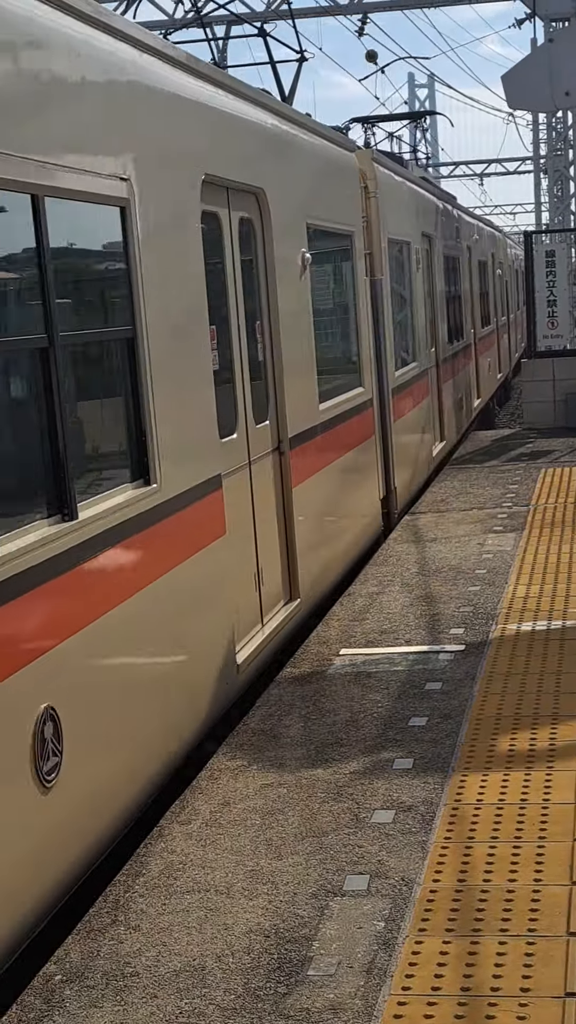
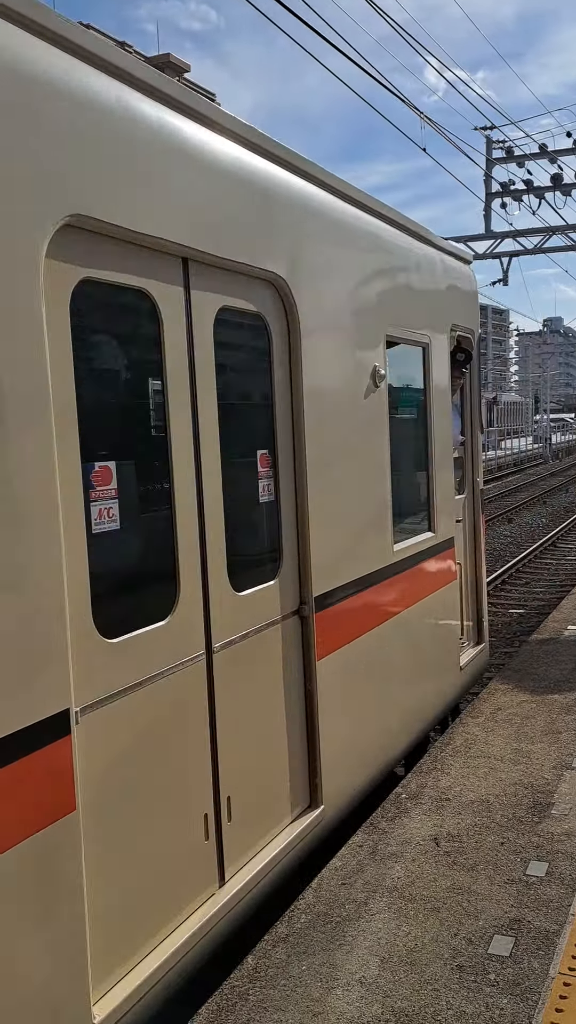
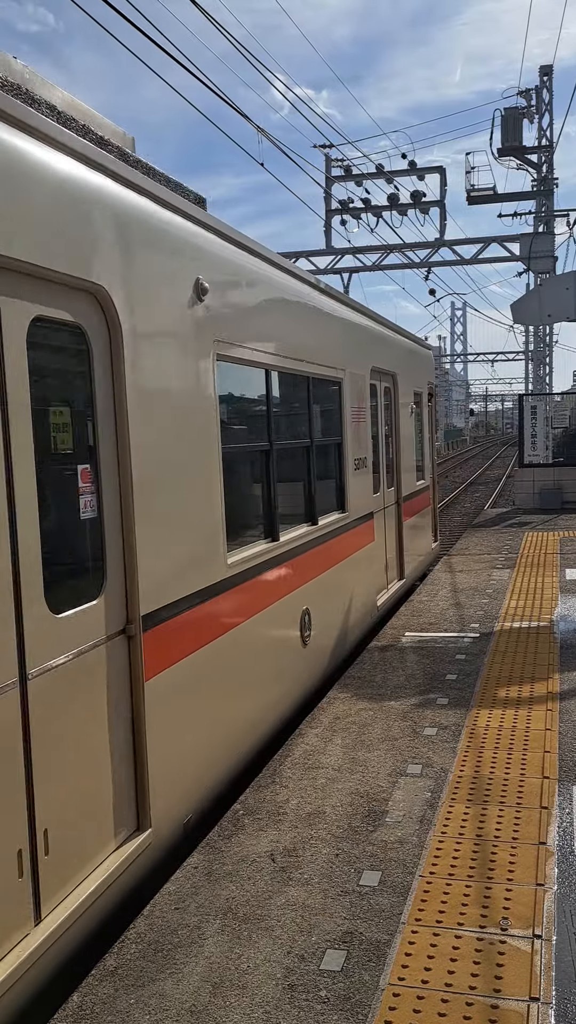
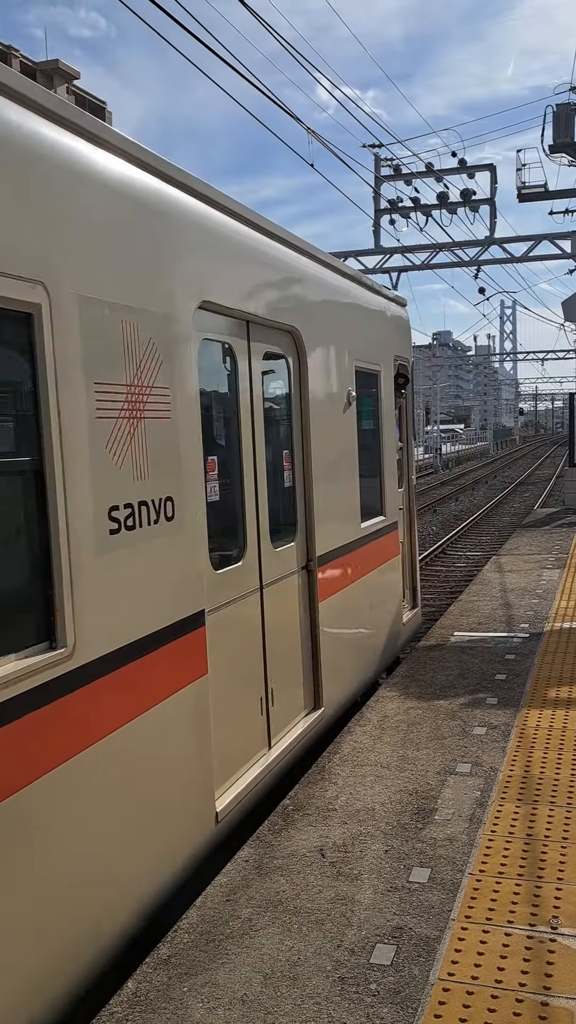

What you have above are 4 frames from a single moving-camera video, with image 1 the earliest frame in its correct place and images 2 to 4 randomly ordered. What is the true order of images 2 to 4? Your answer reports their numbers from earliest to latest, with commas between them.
3, 4, 2
